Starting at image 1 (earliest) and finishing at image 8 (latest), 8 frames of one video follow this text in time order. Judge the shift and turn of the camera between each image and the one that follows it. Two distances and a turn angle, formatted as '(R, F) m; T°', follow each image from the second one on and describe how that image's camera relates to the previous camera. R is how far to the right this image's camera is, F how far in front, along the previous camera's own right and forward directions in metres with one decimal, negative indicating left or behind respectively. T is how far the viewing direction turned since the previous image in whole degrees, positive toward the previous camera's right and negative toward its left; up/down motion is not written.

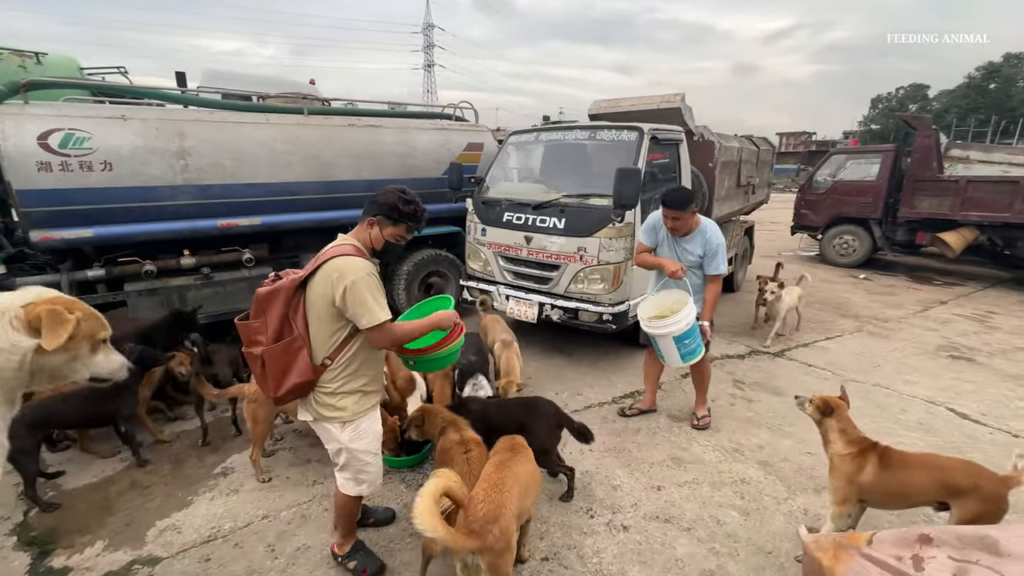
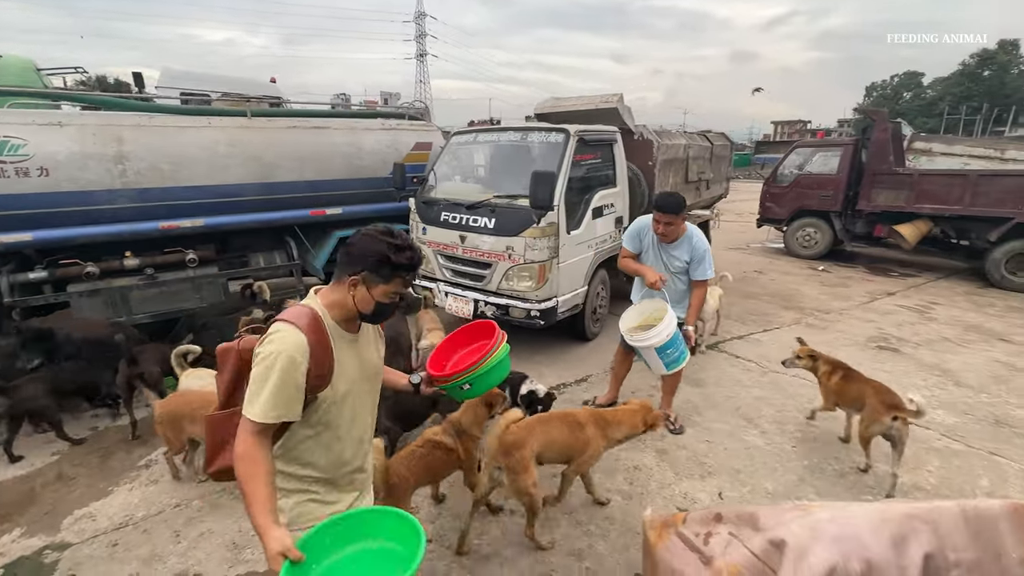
(+0.7, -0.2) m; 0°
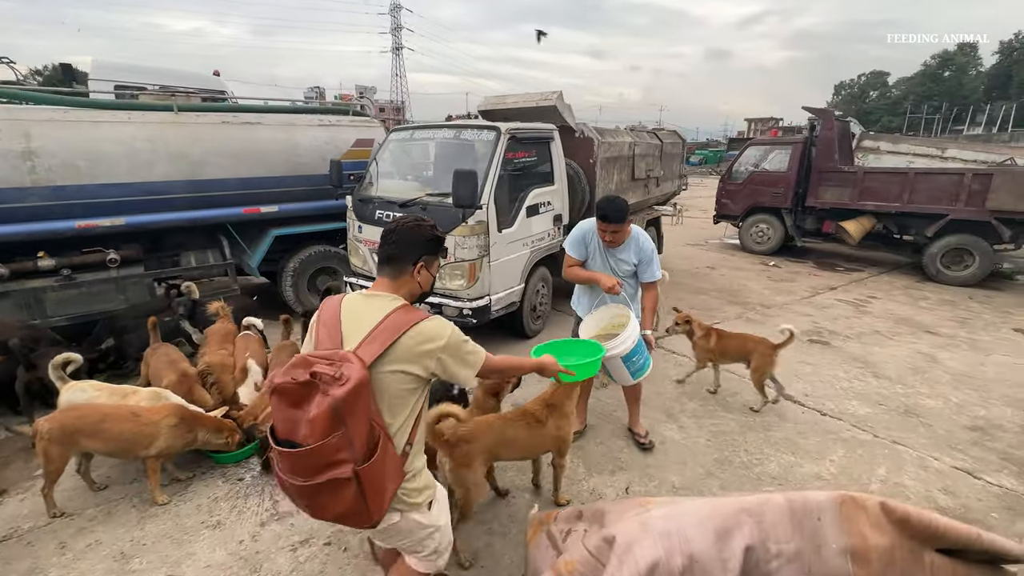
(+0.5, 0.0) m; +2°
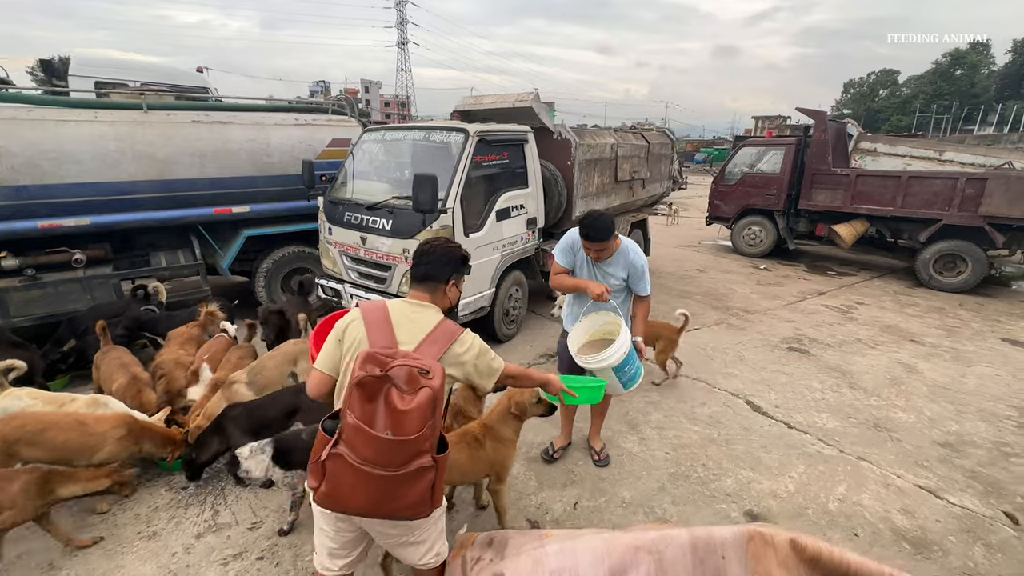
(+0.4, +0.1) m; -1°
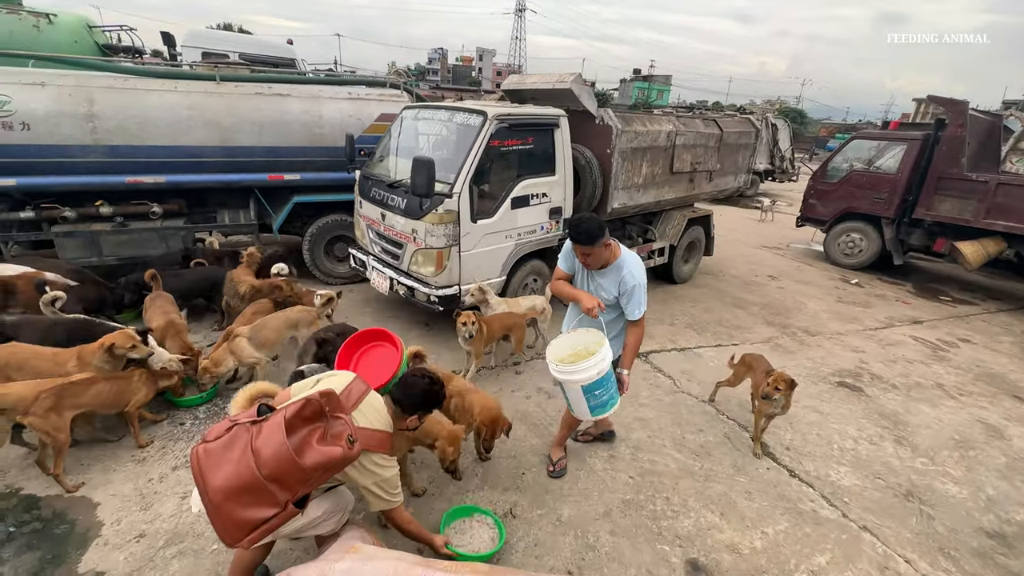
(+0.9, +0.2) m; -11°
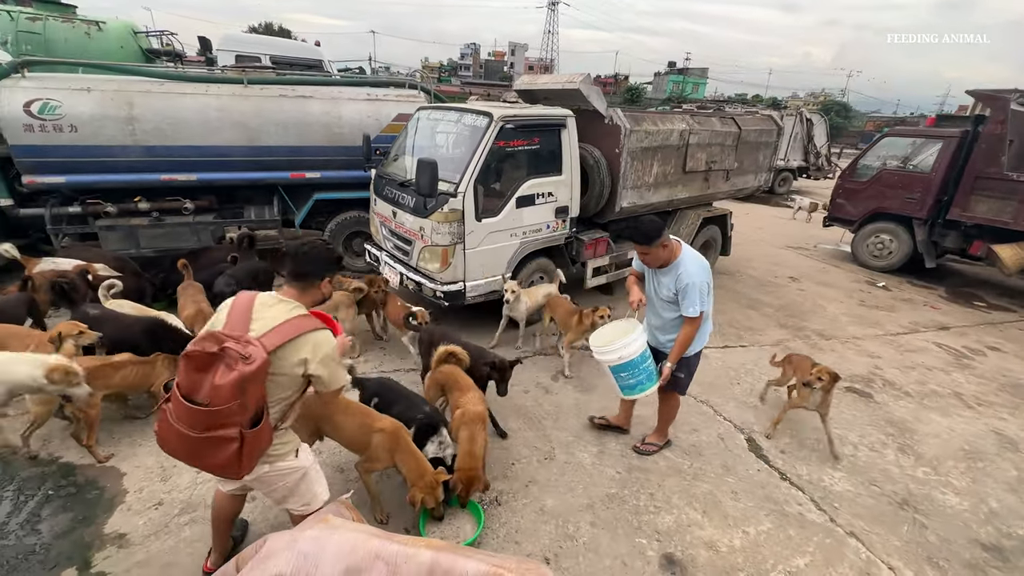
(+0.3, -0.1) m; -4°
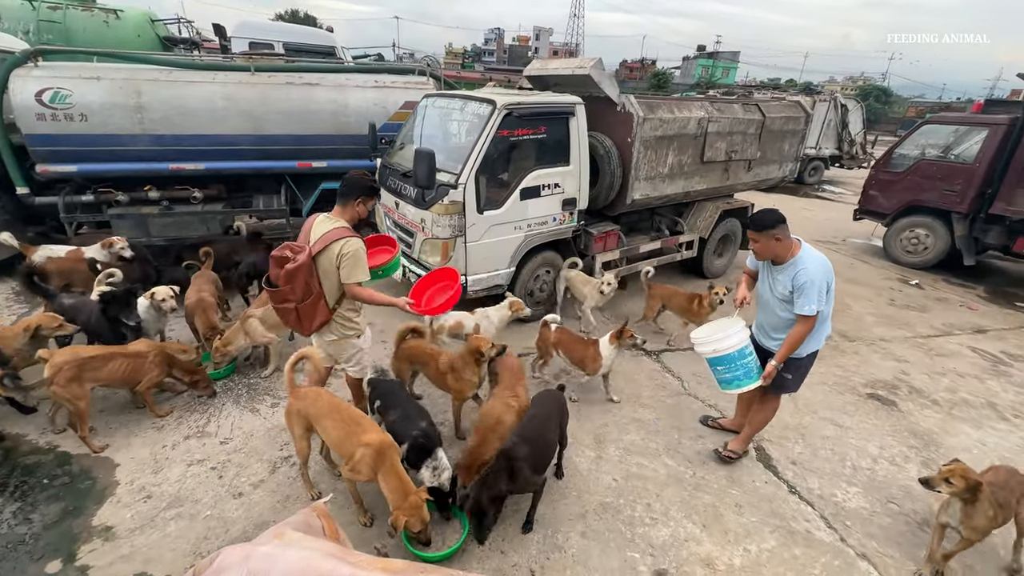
(+0.2, +0.2) m; -3°
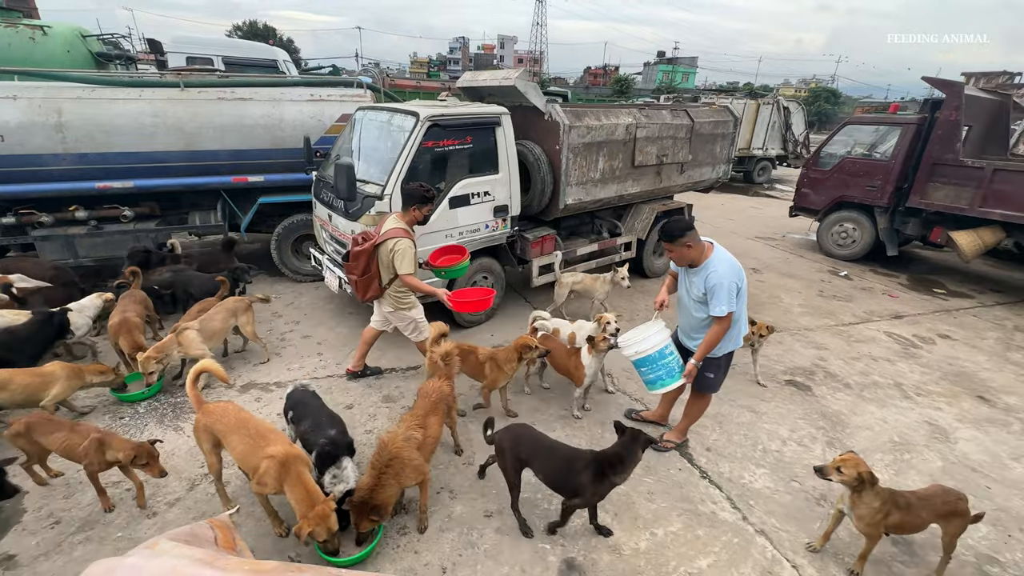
(+0.5, -0.1) m; +3°
